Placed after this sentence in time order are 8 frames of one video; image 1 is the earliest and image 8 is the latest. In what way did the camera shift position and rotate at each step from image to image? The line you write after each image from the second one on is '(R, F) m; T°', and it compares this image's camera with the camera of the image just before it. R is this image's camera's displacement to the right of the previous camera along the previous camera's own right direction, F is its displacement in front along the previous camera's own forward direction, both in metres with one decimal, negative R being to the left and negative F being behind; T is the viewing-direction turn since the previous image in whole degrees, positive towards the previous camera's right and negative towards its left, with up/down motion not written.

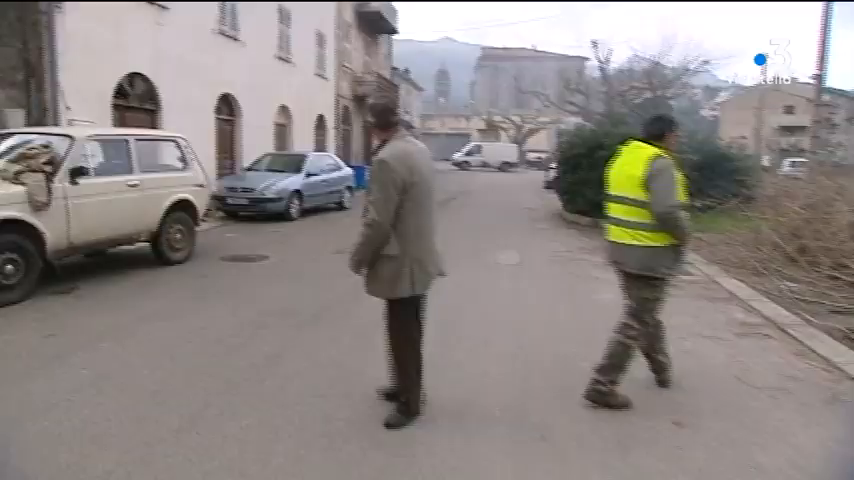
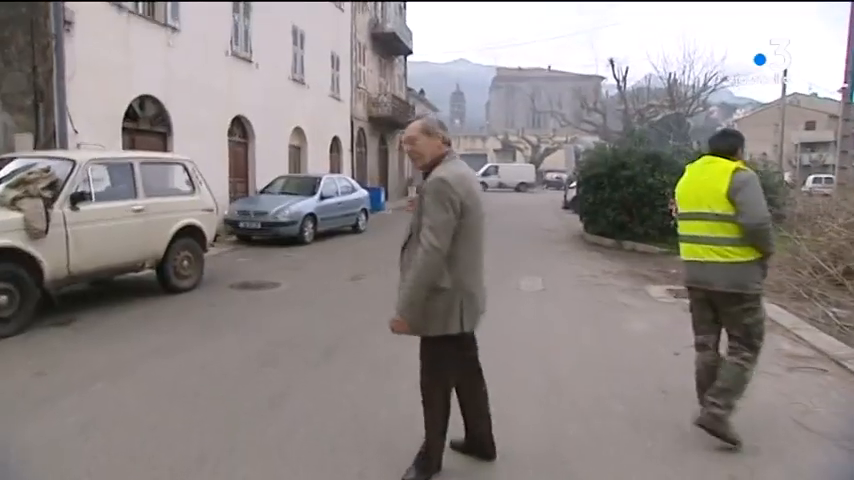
(0.0, +0.4) m; -1°
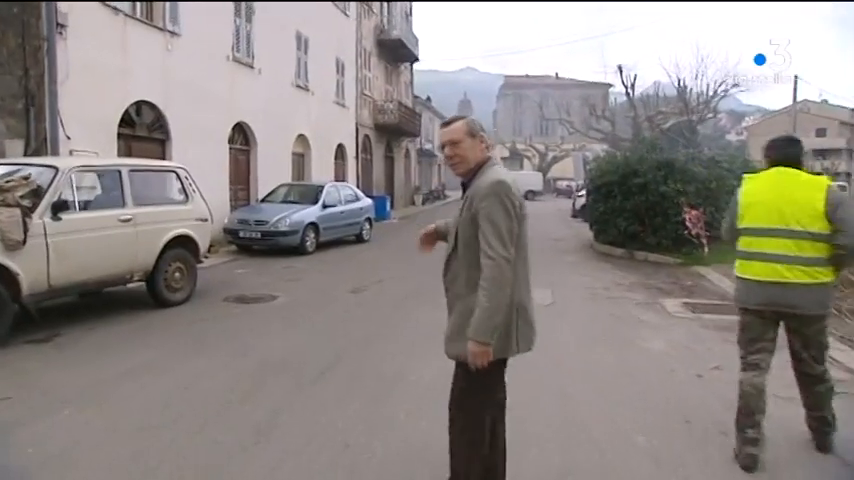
(0.0, +0.4) m; -1°
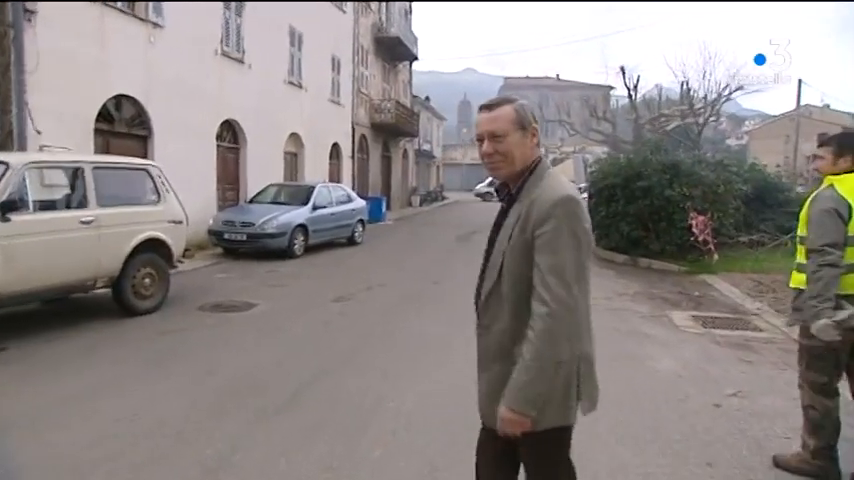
(+0.1, +0.6) m; 0°
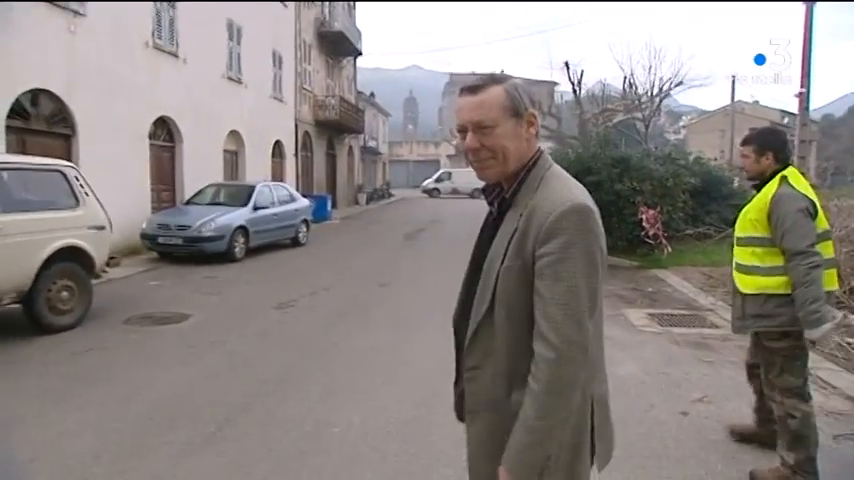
(0.0, +0.4) m; +4°
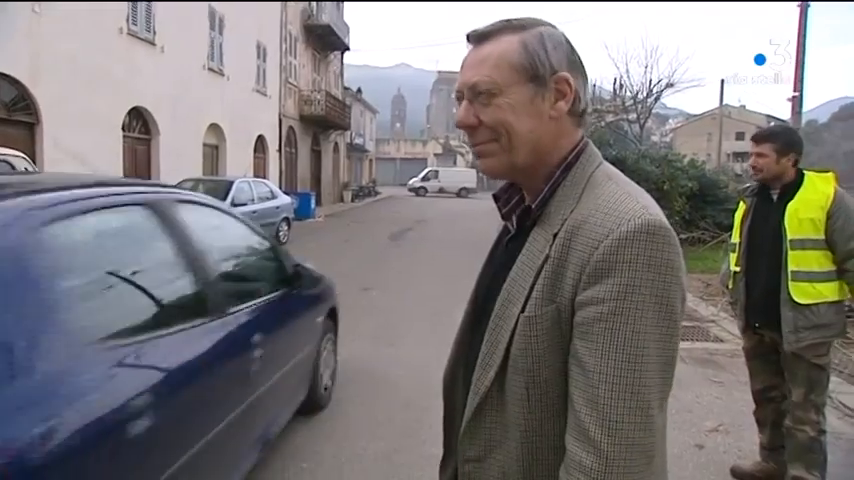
(0.0, +0.5) m; +1°
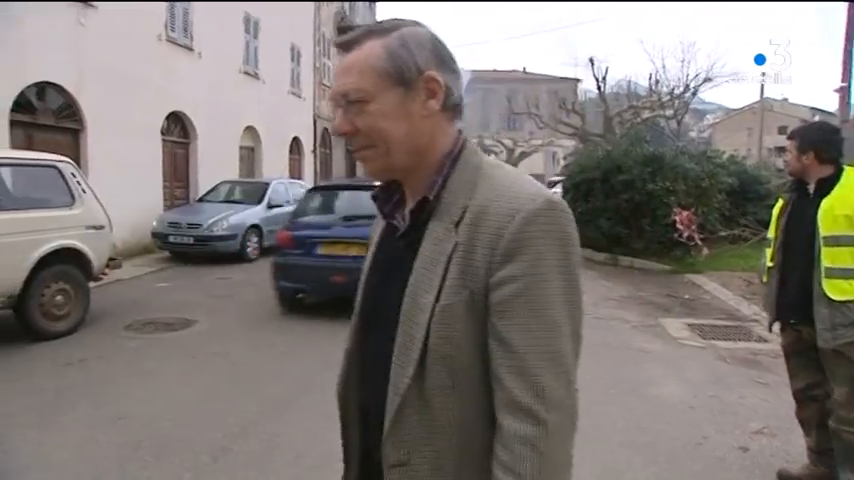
(0.0, 0.0) m; -3°
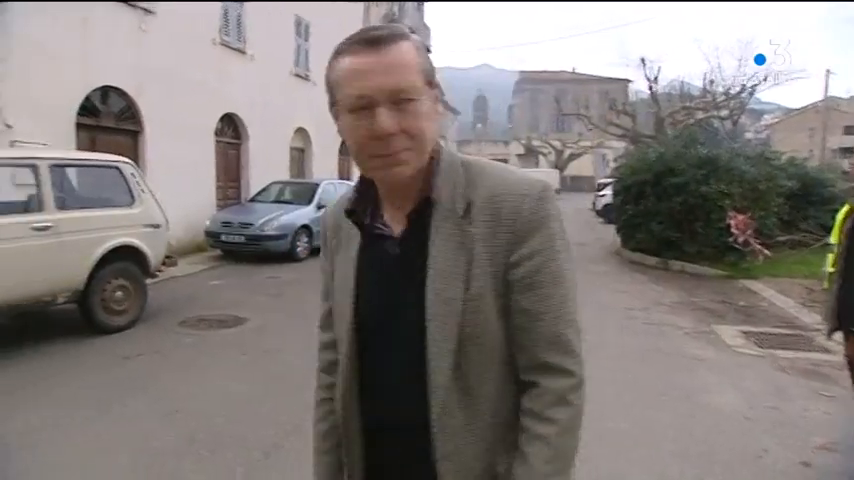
(0.0, 0.0) m; -4°
